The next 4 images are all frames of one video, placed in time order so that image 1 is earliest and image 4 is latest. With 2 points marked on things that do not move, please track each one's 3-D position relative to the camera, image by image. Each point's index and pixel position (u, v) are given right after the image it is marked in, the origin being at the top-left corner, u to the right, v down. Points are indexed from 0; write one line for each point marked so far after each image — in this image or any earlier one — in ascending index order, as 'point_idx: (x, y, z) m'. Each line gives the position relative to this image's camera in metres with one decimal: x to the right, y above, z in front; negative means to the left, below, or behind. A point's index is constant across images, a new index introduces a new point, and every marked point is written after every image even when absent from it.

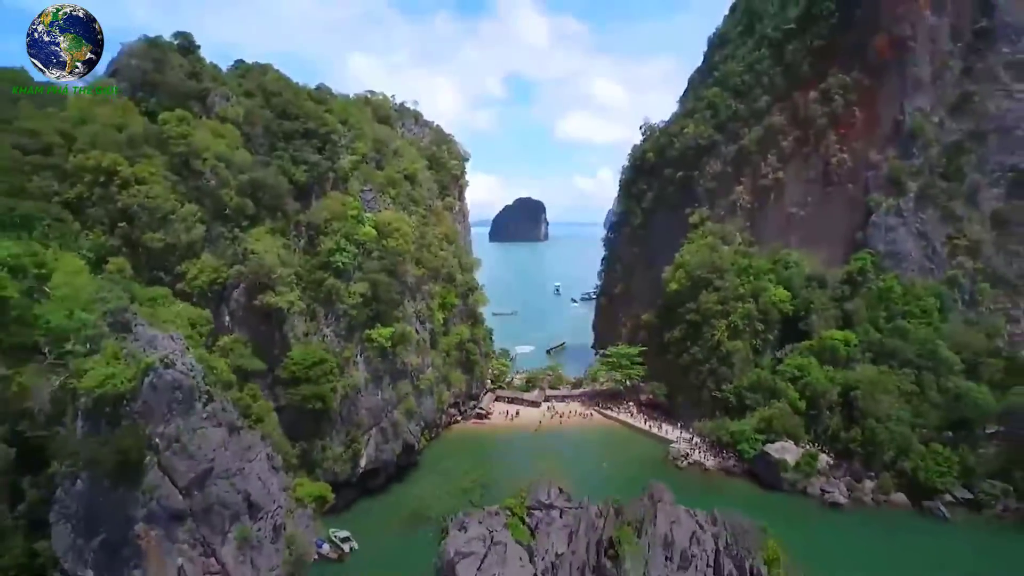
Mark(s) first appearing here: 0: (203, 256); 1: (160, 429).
0: (-8.0, +0.9, +15.8) m
1: (-5.6, -2.3, +10.3) m
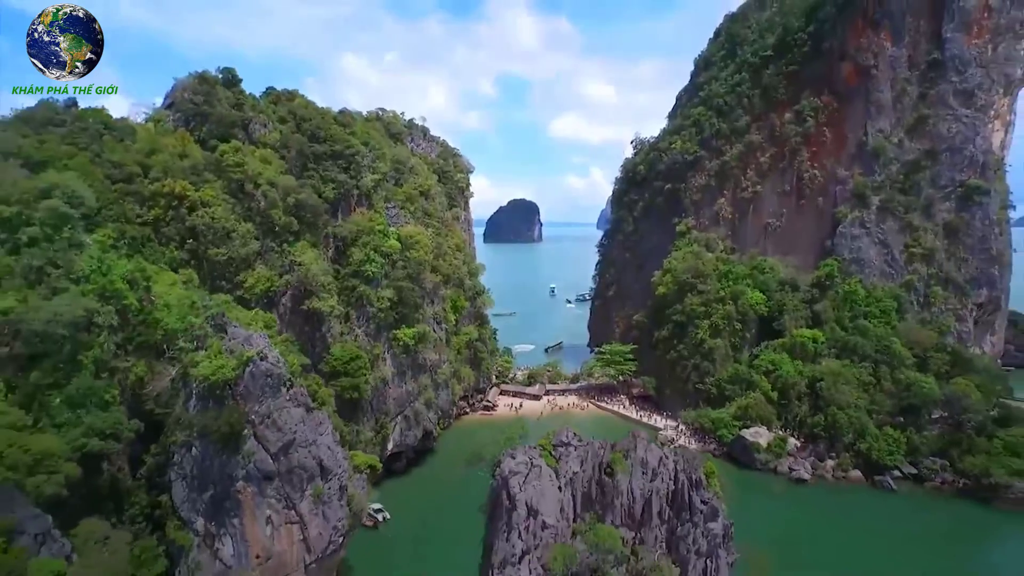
0: (-7.7, +0.7, +18.5) m
1: (-5.3, -2.5, +13.1) m
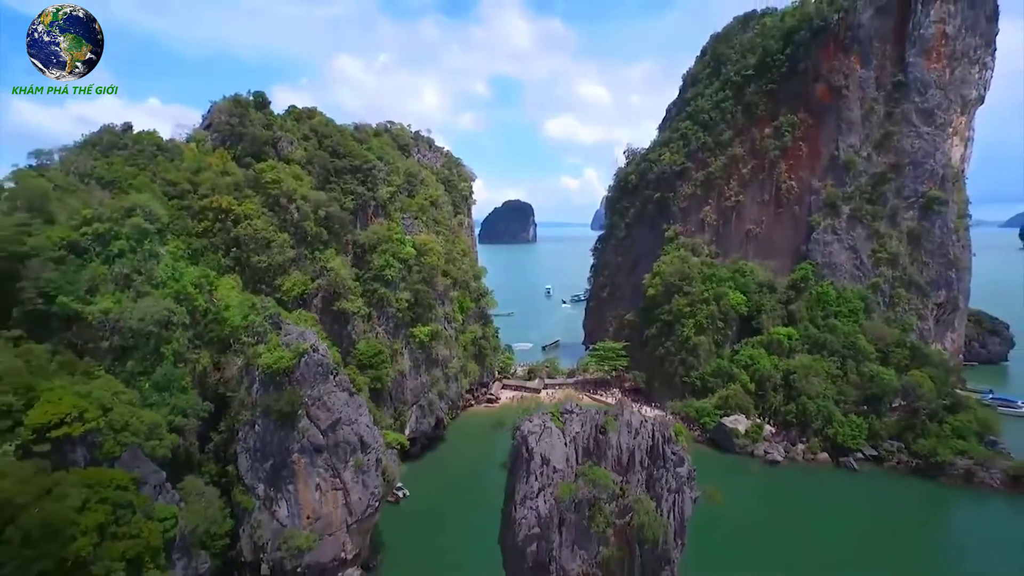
0: (-7.5, +0.6, +21.0) m
1: (-5.0, -2.6, +15.6) m
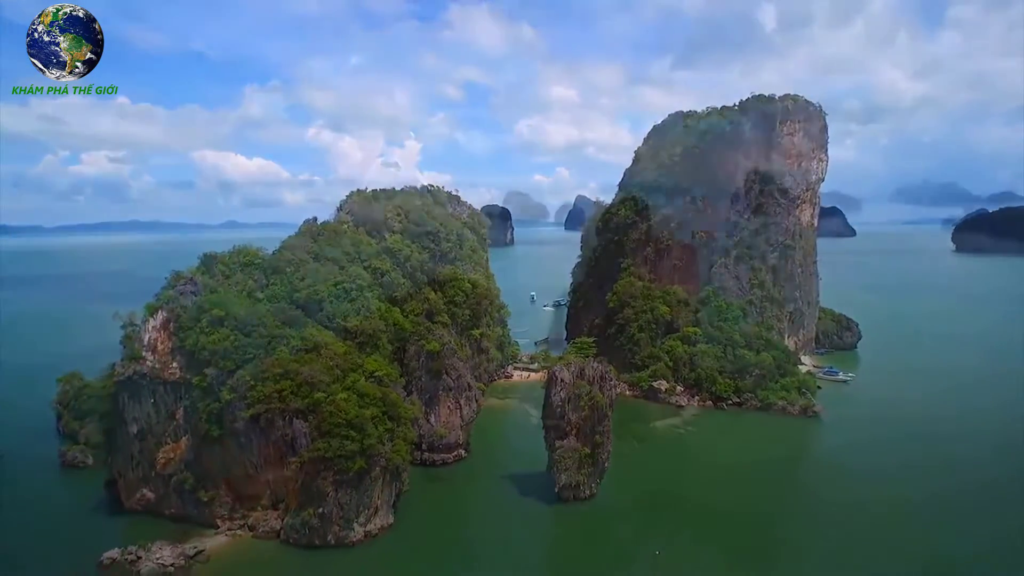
0: (-6.2, -0.8, +38.1) m
1: (-3.5, -3.9, +32.8) m
